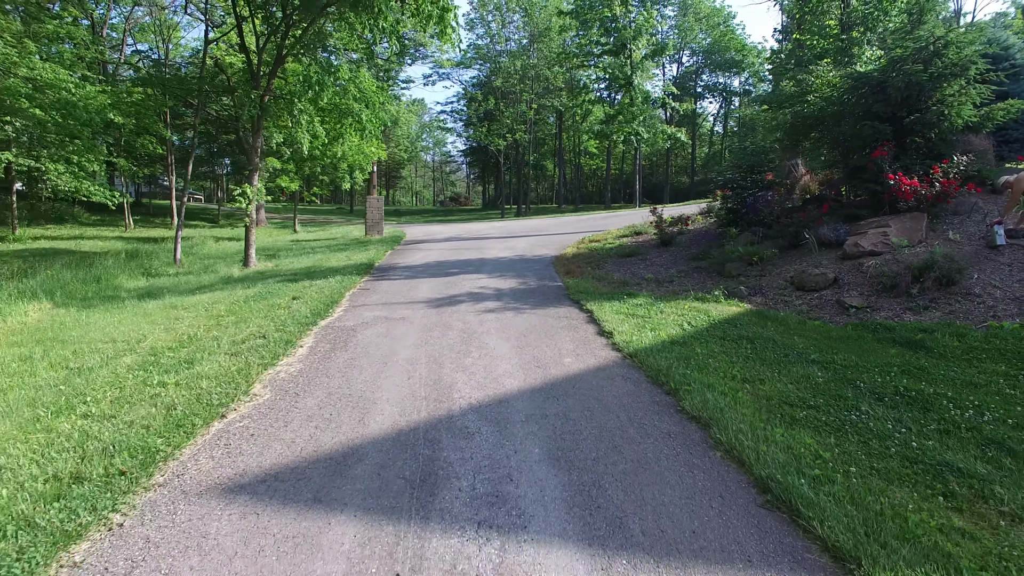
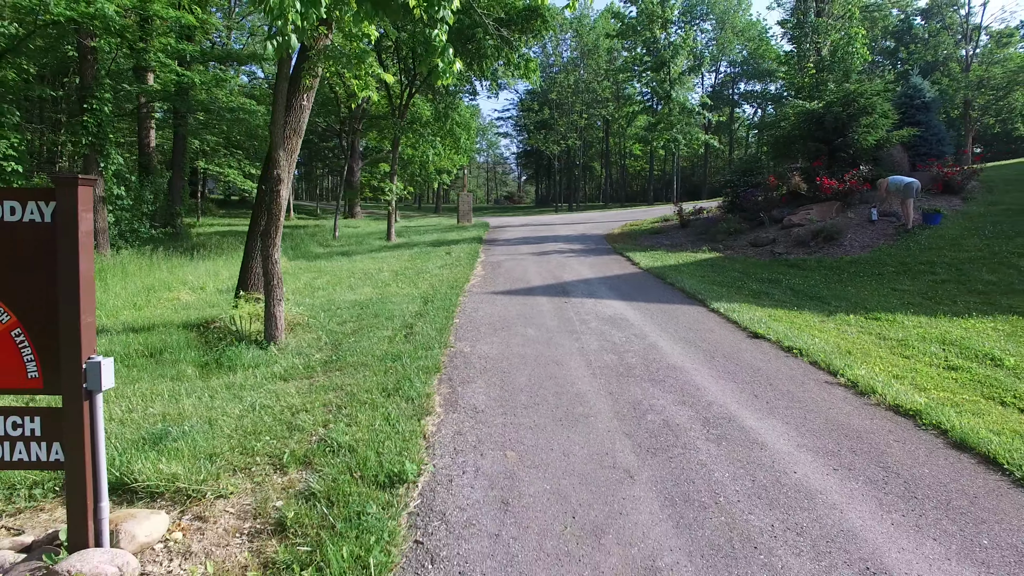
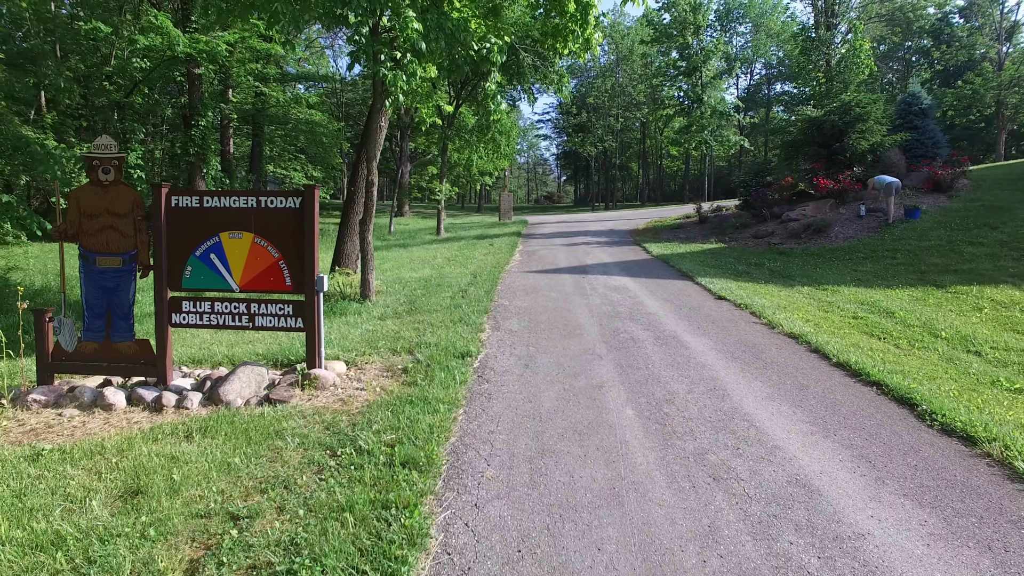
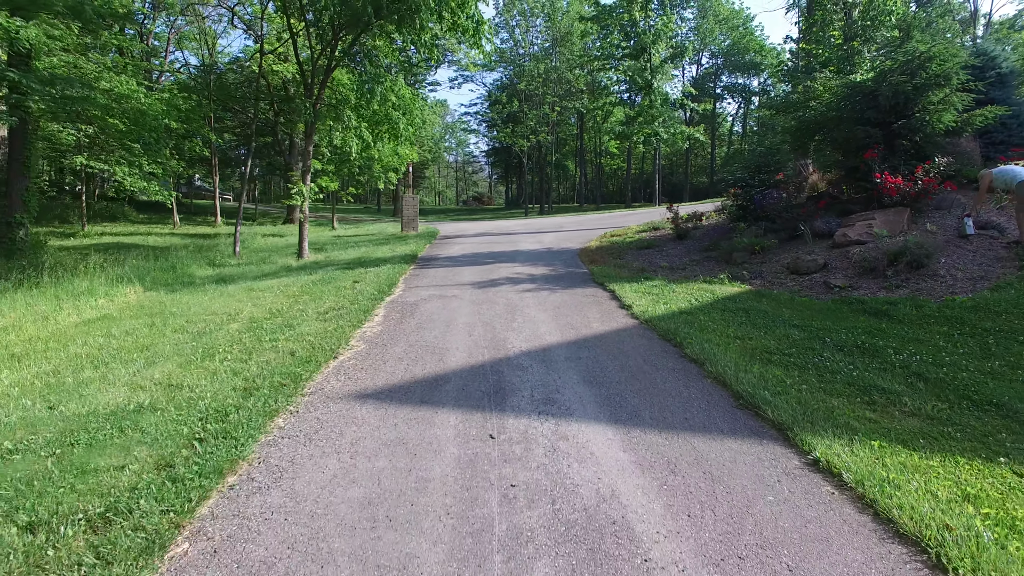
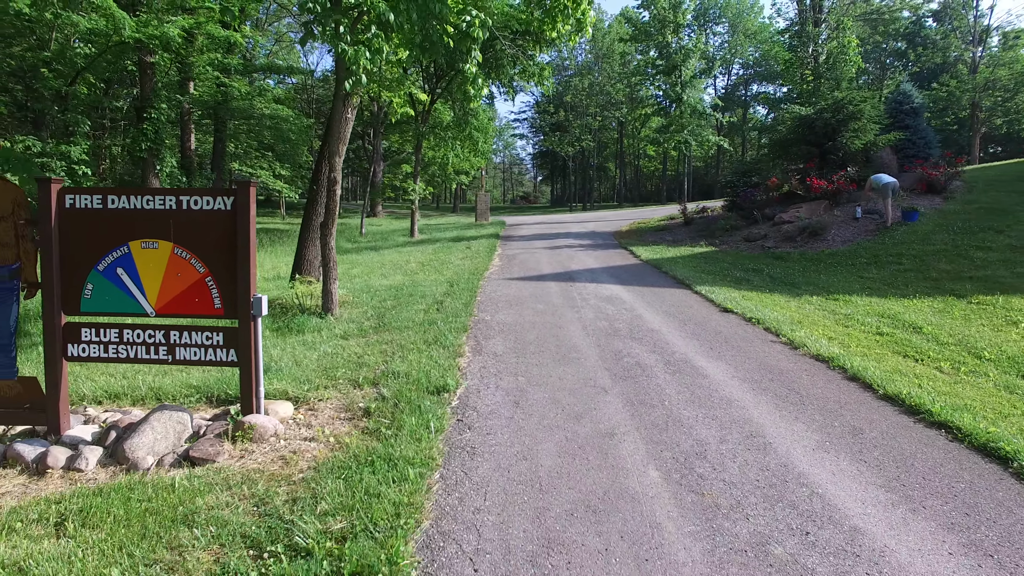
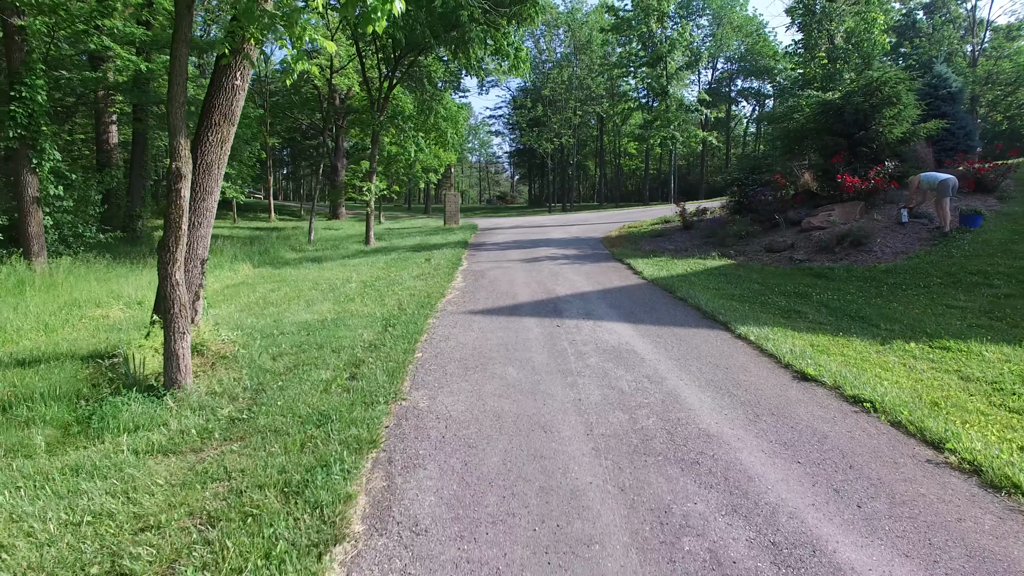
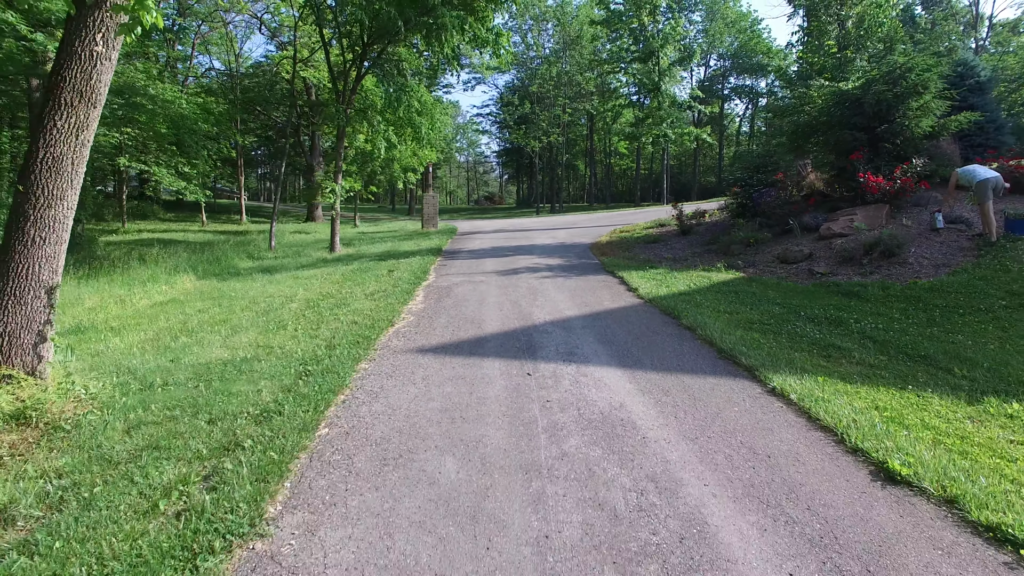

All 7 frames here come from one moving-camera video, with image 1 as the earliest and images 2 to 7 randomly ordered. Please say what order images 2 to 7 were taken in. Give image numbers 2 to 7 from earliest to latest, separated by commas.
4, 7, 6, 2, 5, 3
